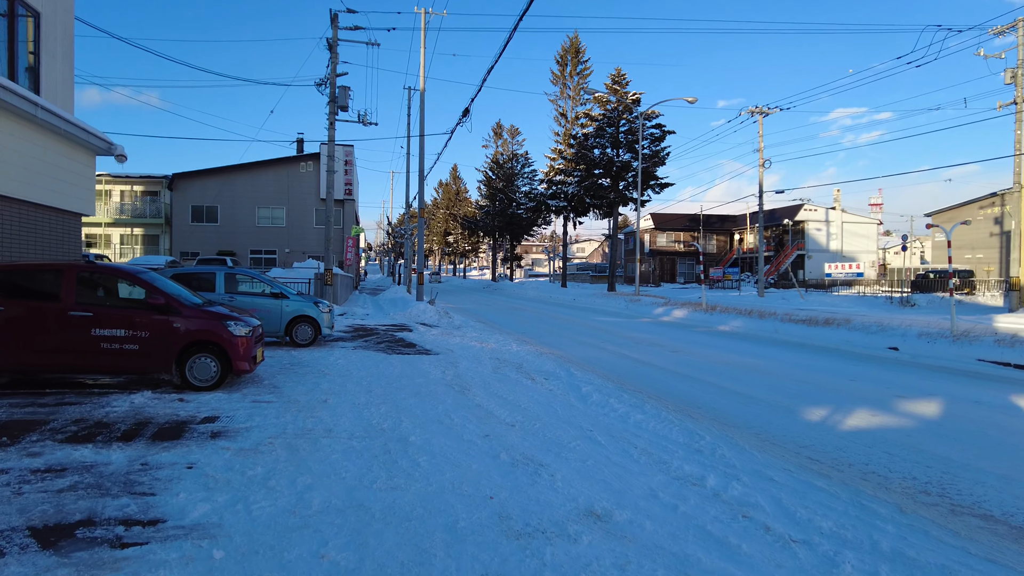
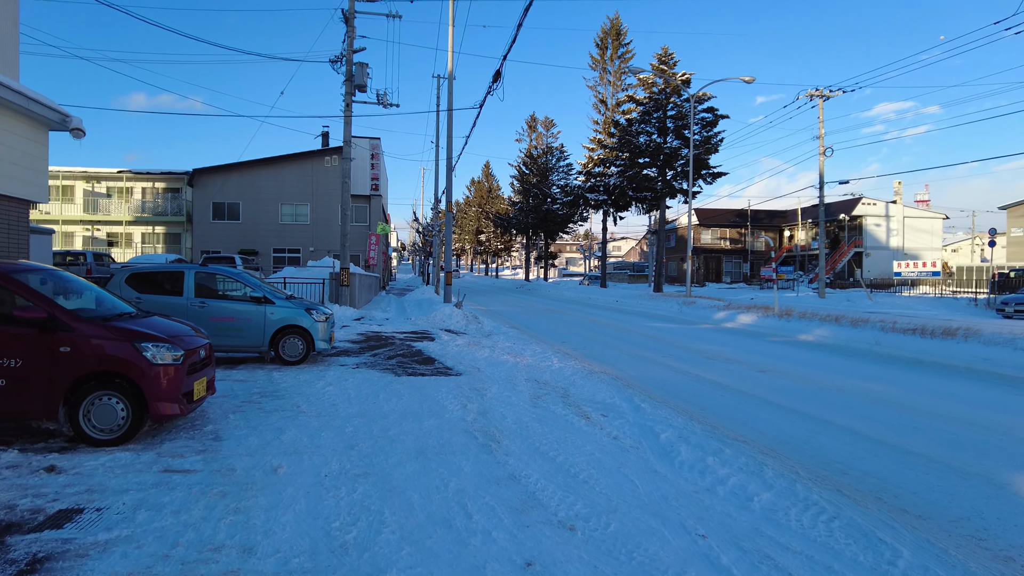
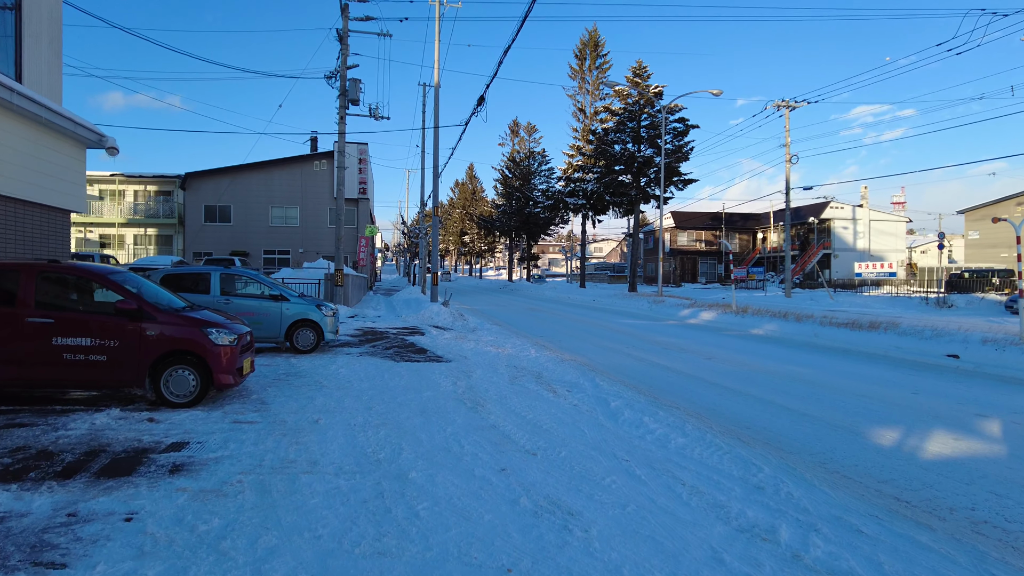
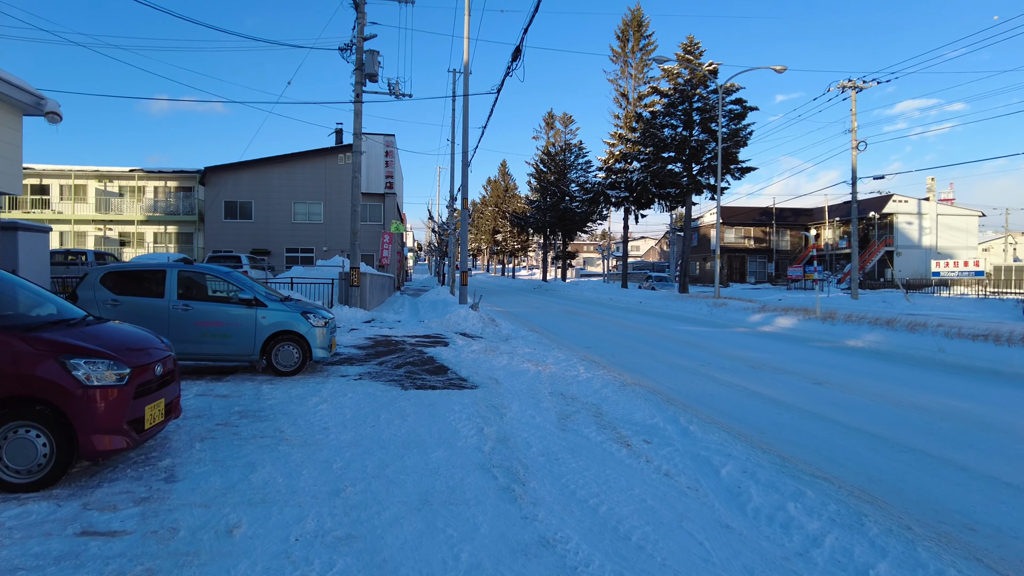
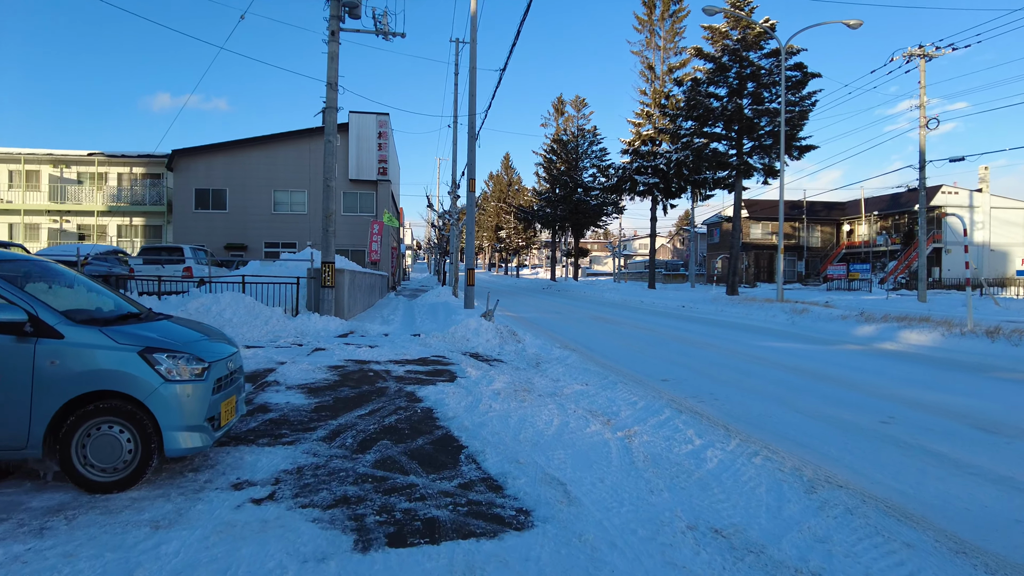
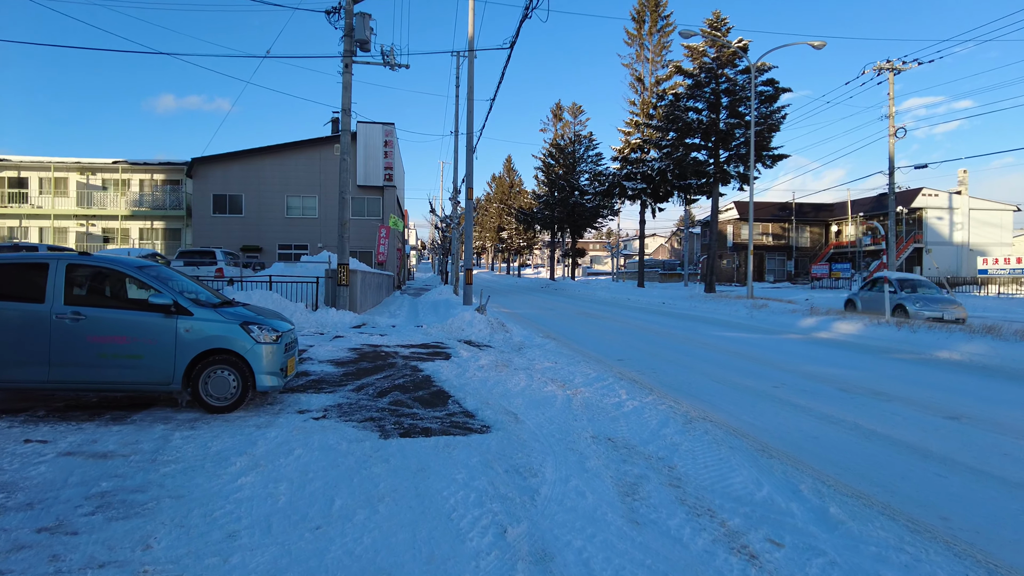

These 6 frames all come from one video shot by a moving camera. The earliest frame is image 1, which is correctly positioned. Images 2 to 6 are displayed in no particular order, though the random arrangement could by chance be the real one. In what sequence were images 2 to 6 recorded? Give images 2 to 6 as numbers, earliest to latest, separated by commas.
3, 2, 4, 6, 5
